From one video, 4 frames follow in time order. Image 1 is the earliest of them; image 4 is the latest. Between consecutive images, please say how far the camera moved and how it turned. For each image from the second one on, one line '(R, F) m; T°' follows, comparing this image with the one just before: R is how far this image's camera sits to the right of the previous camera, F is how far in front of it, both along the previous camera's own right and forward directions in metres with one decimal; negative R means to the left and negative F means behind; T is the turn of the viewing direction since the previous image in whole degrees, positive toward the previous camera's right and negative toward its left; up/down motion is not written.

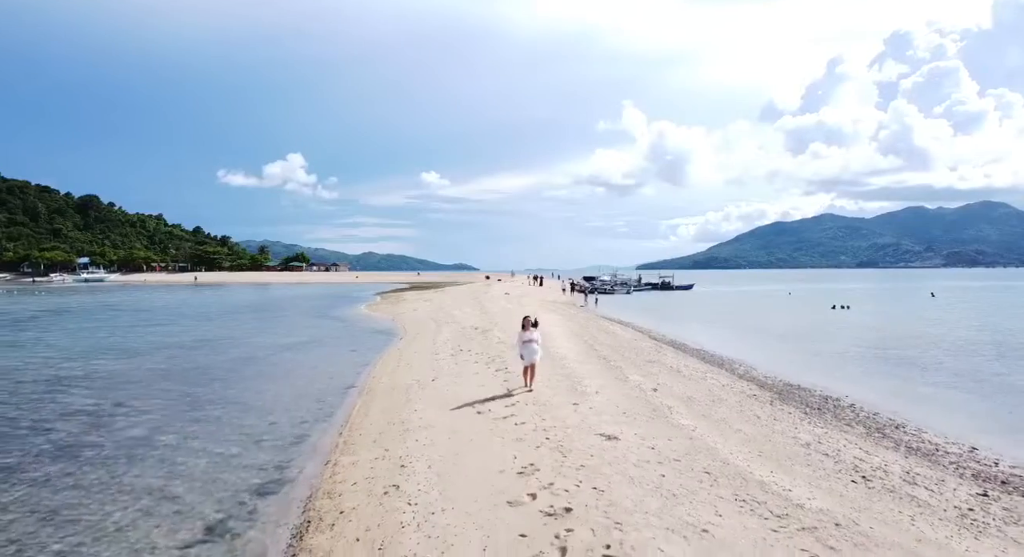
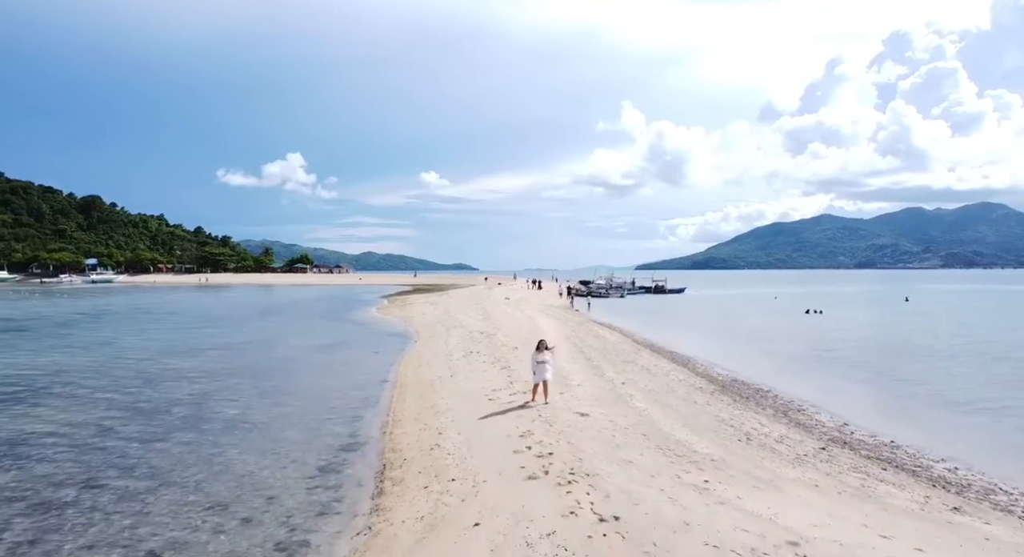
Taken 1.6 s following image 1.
(-0.1, -3.1) m; 0°
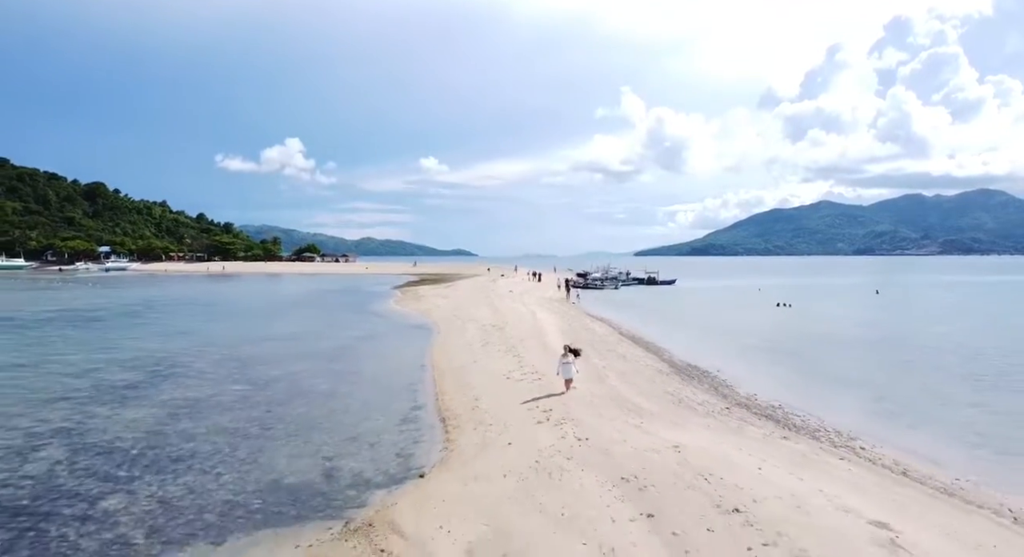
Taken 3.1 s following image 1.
(-0.4, -4.8) m; 0°
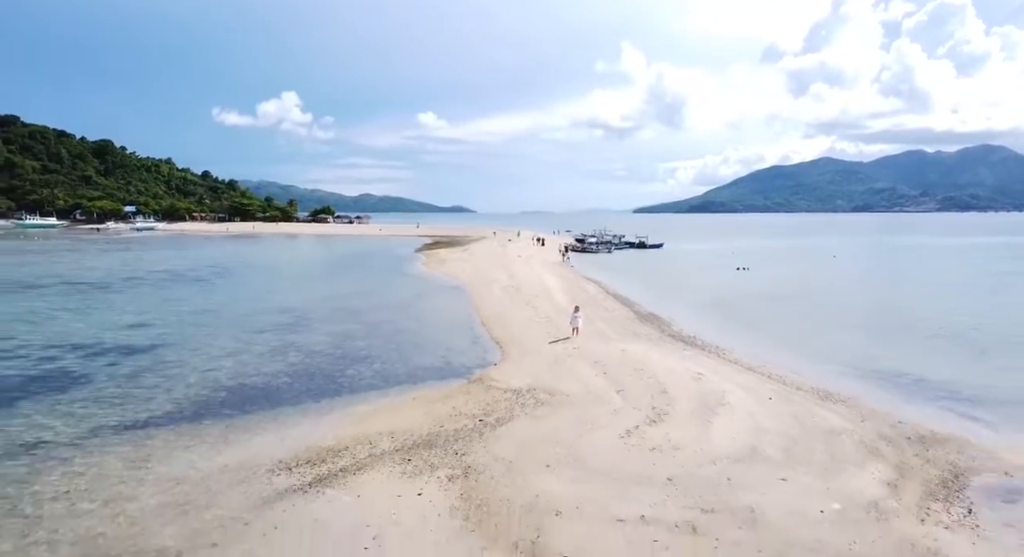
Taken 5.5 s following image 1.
(-1.1, -9.8) m; 0°
